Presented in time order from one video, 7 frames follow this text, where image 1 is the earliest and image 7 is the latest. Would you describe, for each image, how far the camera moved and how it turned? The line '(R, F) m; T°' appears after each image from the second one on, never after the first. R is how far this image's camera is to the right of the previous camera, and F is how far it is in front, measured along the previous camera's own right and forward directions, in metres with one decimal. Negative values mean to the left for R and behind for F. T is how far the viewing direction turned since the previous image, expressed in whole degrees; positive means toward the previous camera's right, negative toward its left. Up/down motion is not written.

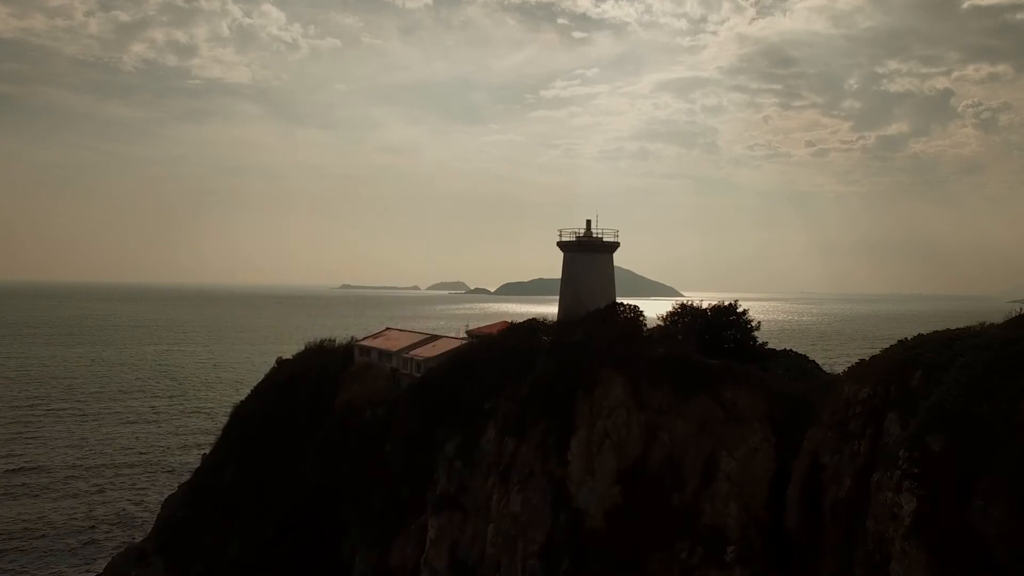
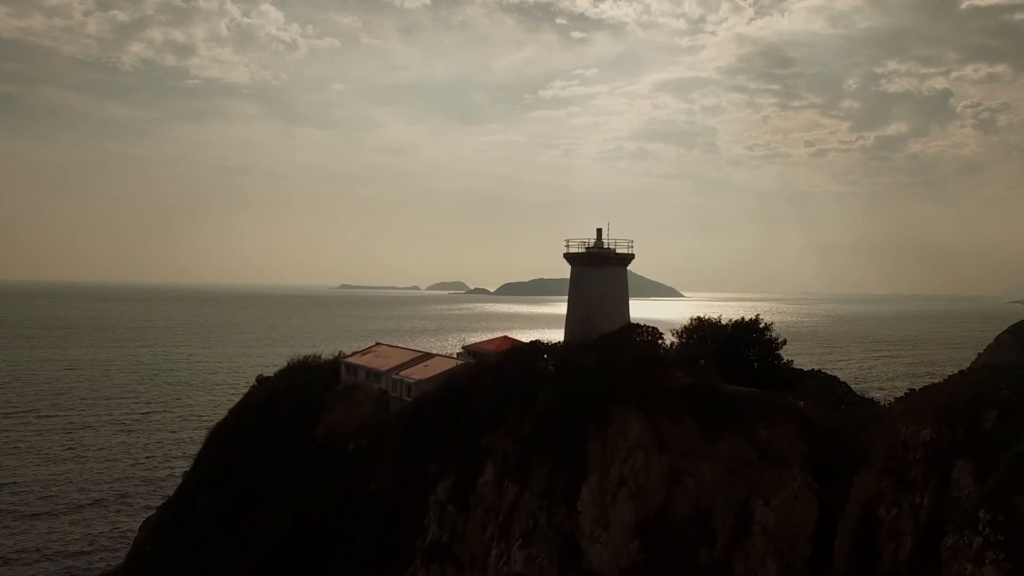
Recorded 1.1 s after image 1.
(-0.1, +0.8) m; 0°
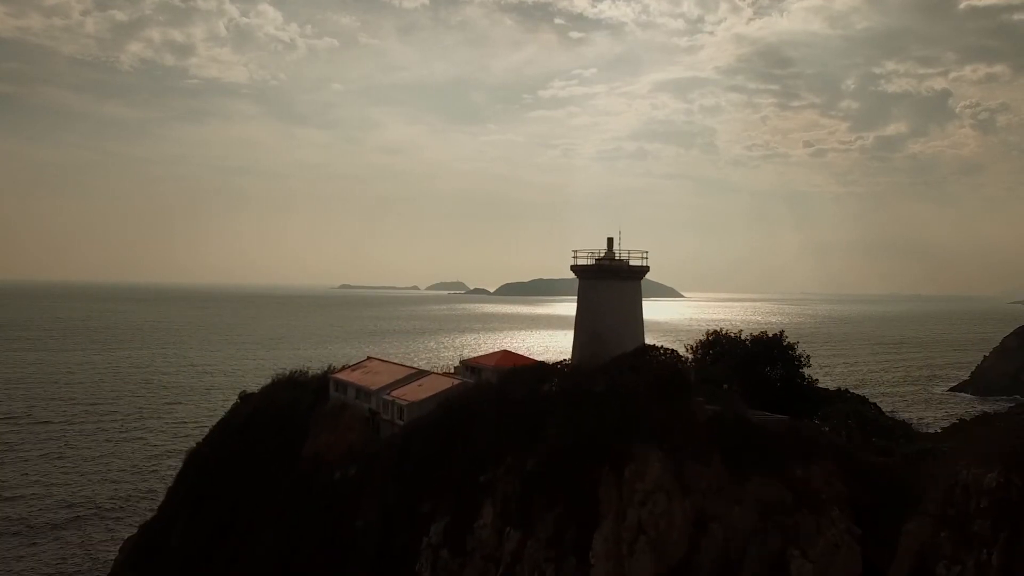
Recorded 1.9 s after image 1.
(-0.1, +0.6) m; 0°
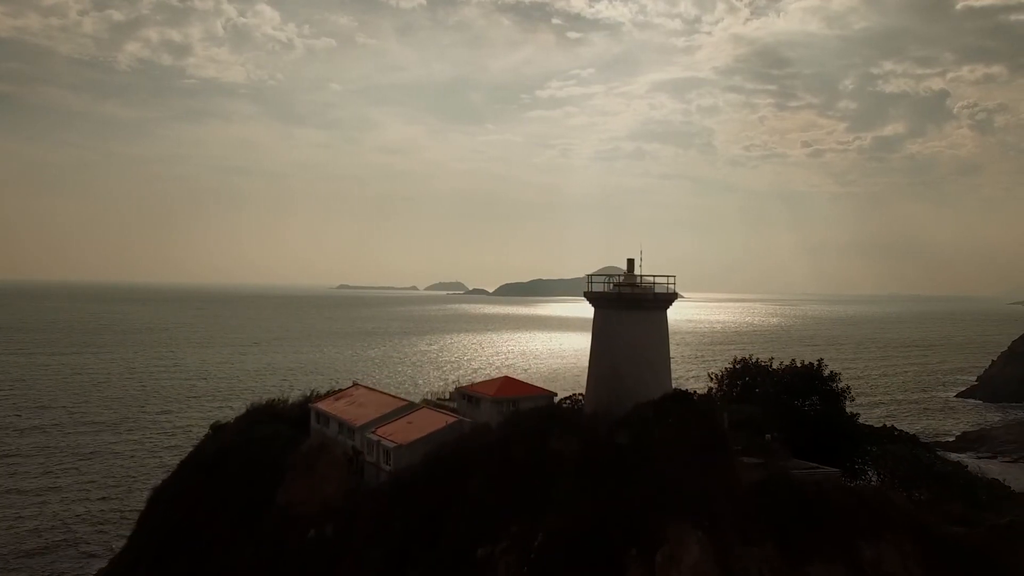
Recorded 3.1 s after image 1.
(-0.1, +0.9) m; 0°
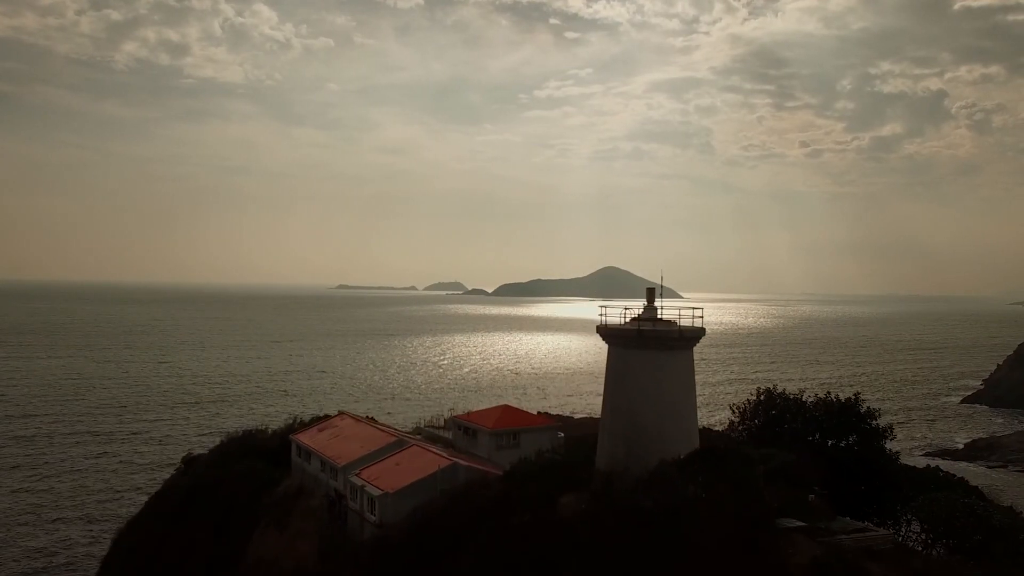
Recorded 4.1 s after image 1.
(-0.1, +0.8) m; 0°
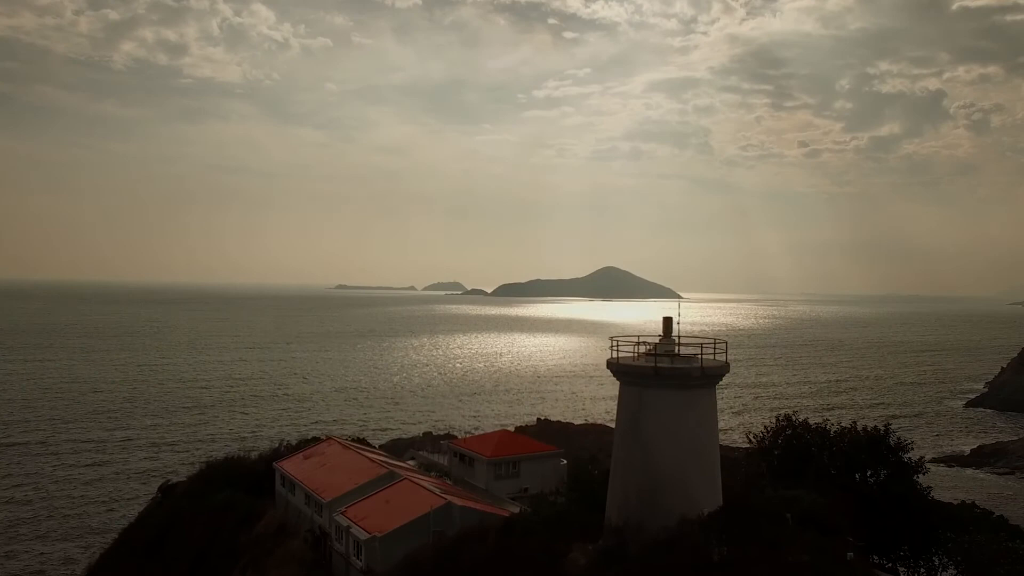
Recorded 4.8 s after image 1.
(-0.1, +0.5) m; 0°
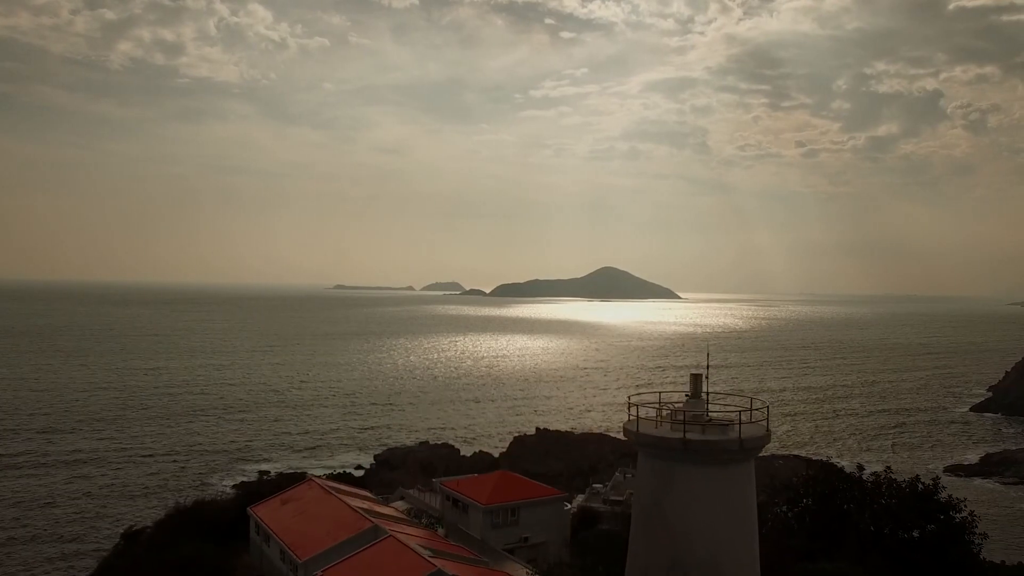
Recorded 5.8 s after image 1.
(-0.1, +0.7) m; 0°
